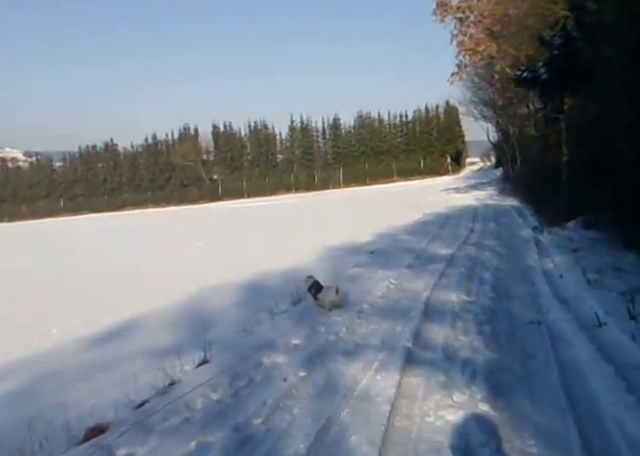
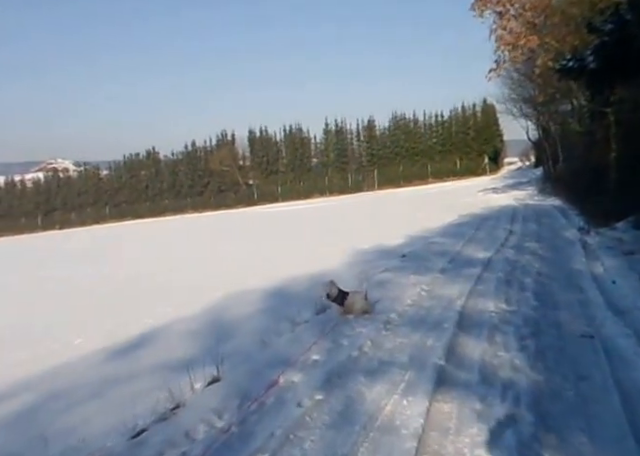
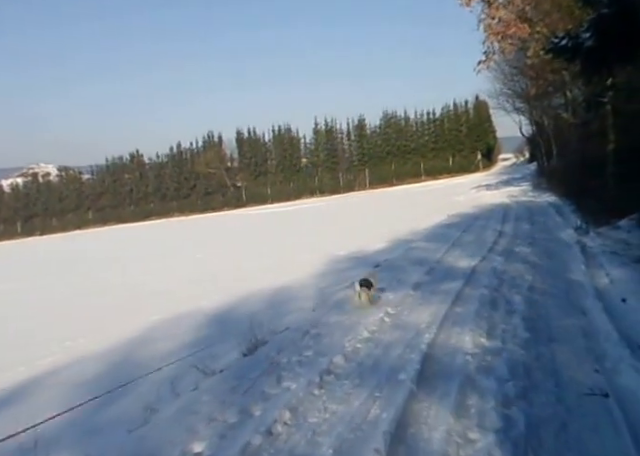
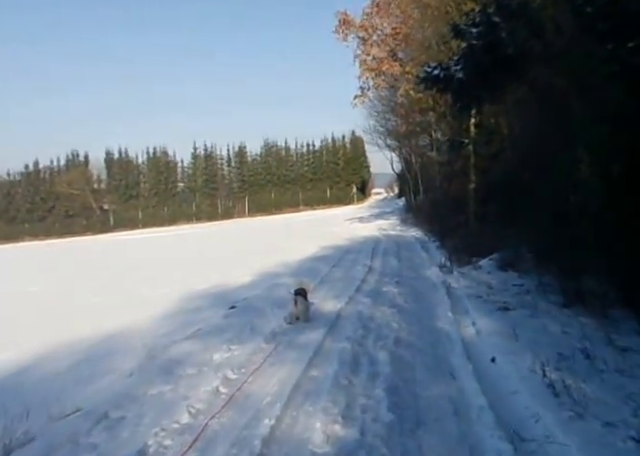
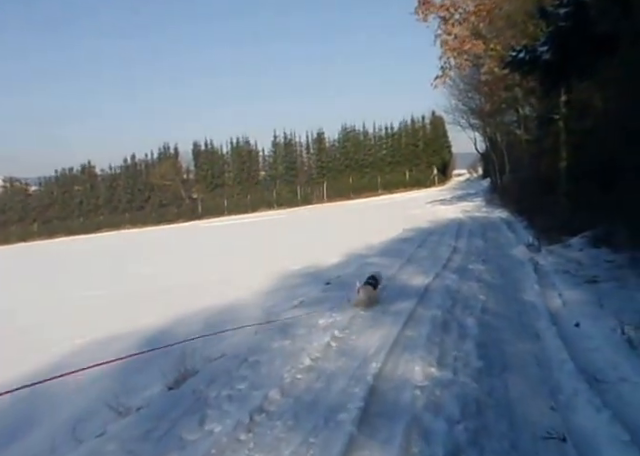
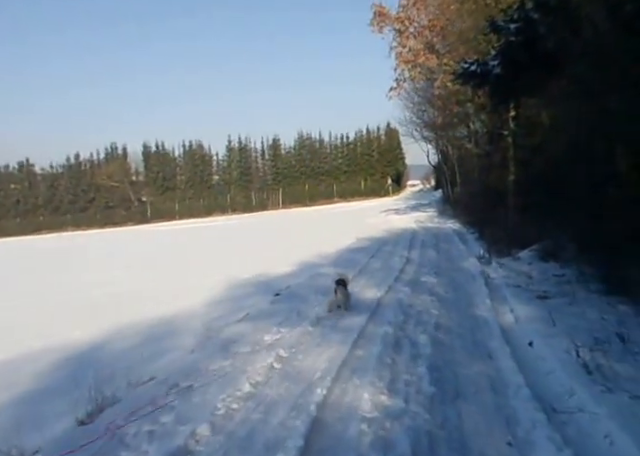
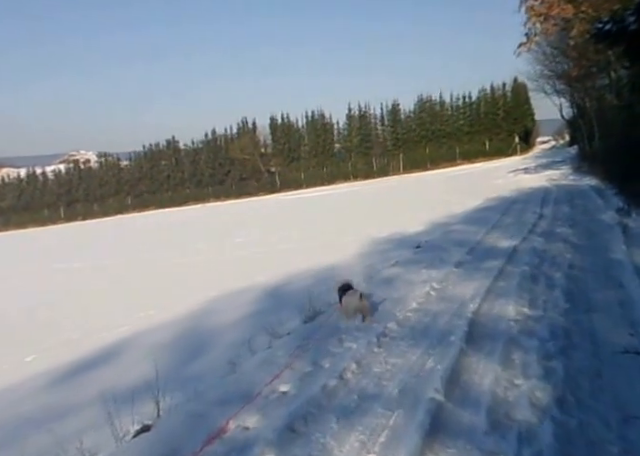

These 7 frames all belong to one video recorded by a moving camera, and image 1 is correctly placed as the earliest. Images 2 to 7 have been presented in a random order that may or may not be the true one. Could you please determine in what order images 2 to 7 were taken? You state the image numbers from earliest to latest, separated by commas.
2, 7, 3, 5, 6, 4
